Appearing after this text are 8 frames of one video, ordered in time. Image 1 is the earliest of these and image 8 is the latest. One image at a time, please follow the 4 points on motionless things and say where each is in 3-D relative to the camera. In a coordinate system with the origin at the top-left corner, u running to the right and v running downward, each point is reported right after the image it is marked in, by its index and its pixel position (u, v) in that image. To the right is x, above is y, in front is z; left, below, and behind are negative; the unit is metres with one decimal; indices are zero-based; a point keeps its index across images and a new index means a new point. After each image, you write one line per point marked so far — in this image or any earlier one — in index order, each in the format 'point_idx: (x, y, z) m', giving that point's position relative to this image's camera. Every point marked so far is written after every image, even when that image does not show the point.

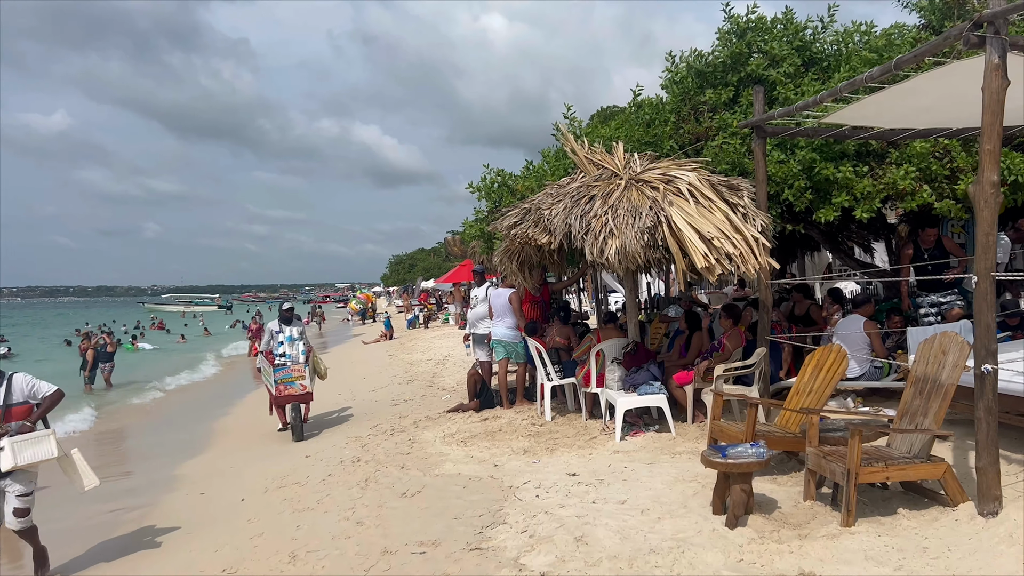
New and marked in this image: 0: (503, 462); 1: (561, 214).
0: (-0.1, -1.4, +6.5) m
1: (+0.4, +0.6, +6.8) m
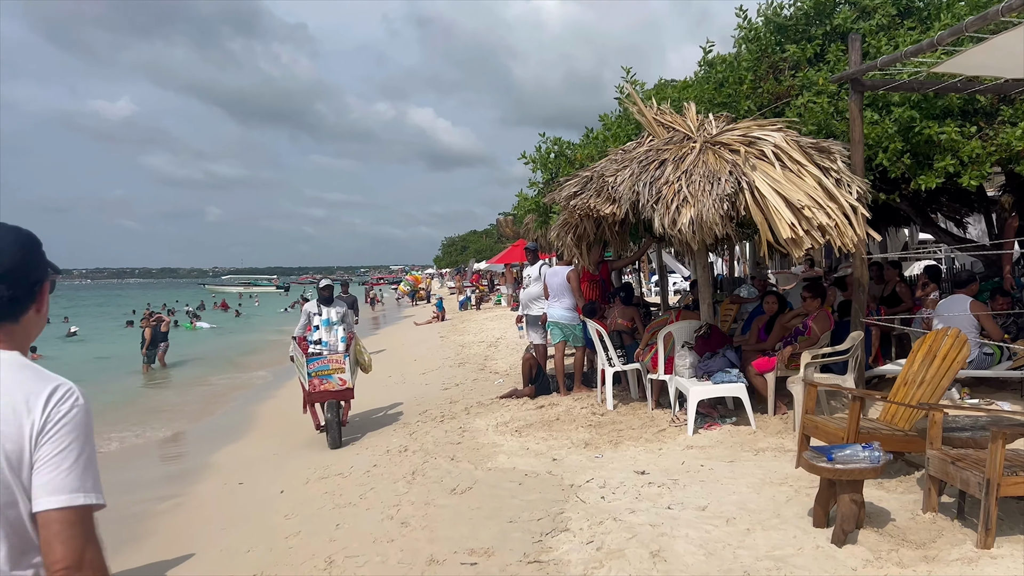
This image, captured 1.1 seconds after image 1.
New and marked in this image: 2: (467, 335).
0: (+0.4, -1.2, +5.9) m
1: (+0.9, +0.8, +6.1) m
2: (-1.0, -1.0, +17.7) m
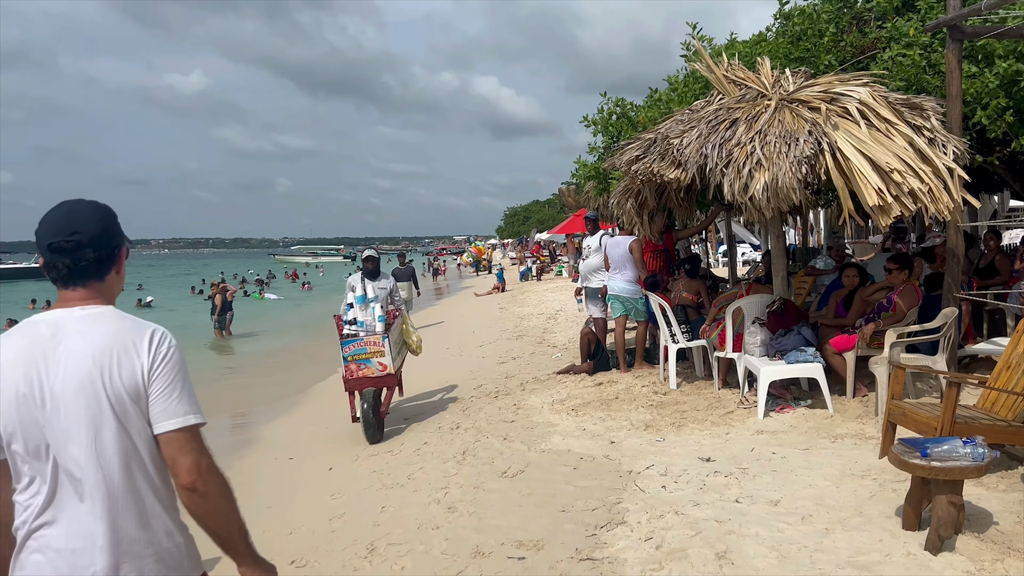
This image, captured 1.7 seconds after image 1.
0: (+0.7, -1.0, +5.6) m
1: (+1.3, +1.0, +5.6) m
2: (+0.3, -0.4, +17.4) m
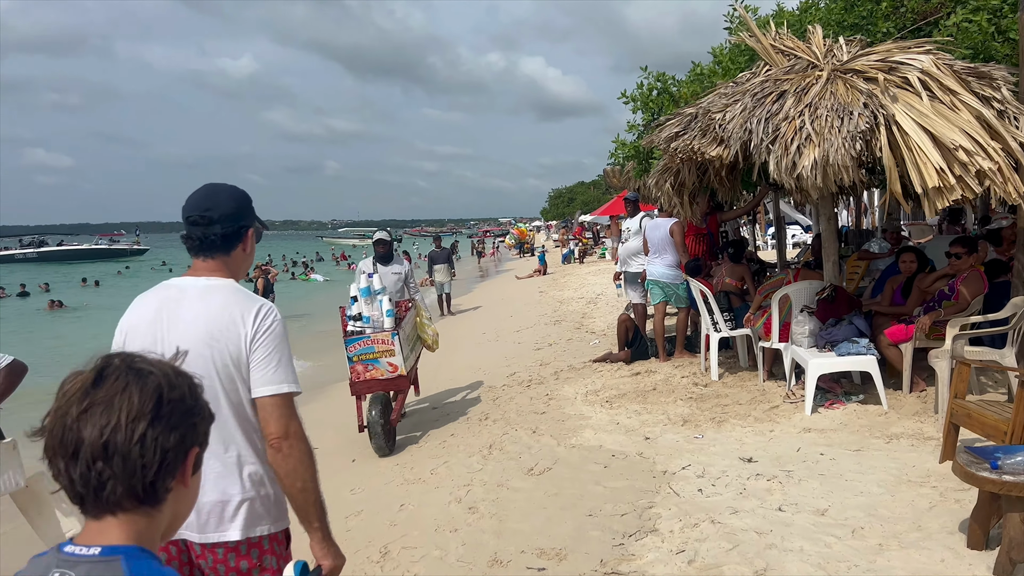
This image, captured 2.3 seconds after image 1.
0: (+0.9, -0.9, +5.2) m
1: (+1.4, +1.1, +5.2) m
2: (+1.2, 0.0, +17.0) m
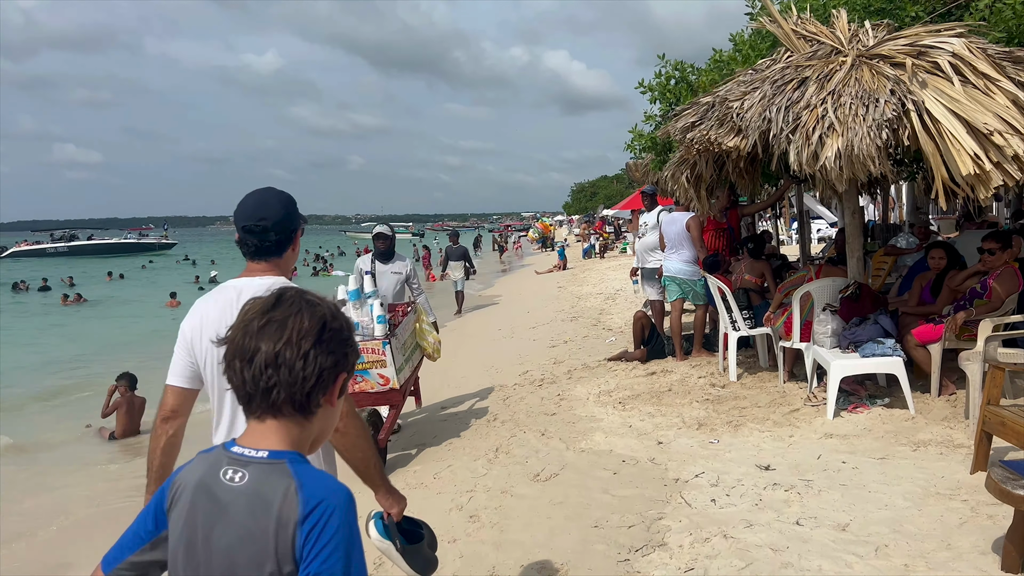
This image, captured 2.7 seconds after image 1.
0: (+1.0, -0.9, +5.0) m
1: (+1.5, +1.1, +5.0) m
2: (+1.5, +0.1, +16.8) m
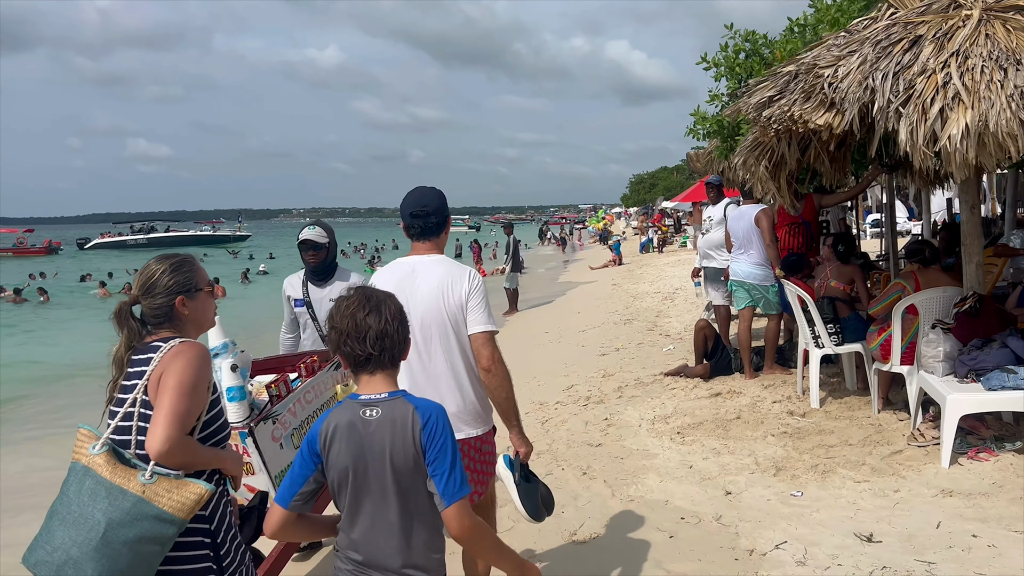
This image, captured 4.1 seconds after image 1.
0: (+1.1, -1.0, +4.0) m
1: (+1.7, +1.1, +4.0) m
2: (+2.6, +0.1, +15.8) m
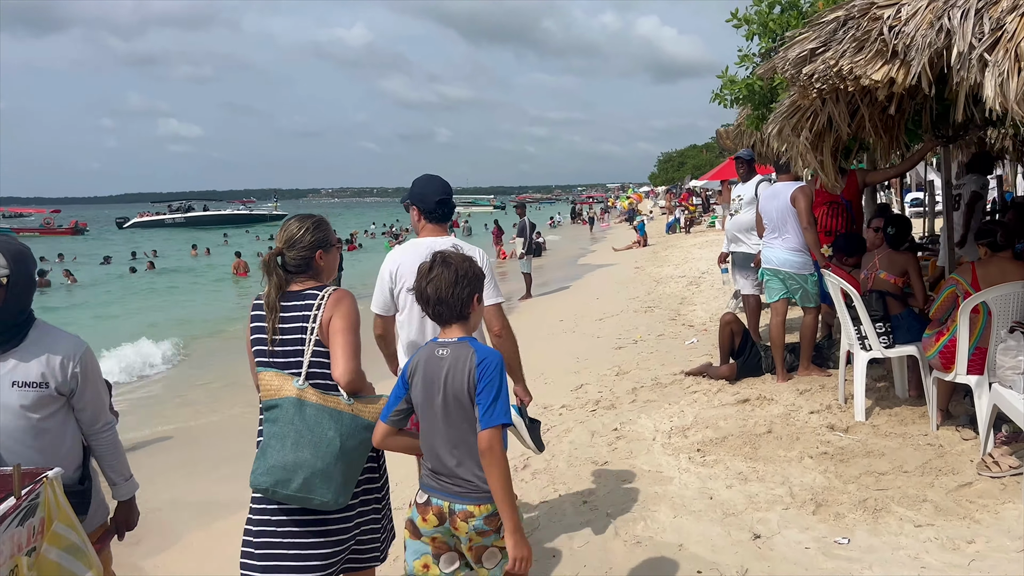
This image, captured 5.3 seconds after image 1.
0: (+1.0, -1.0, +3.3) m
1: (+1.6, +1.1, +3.1) m
2: (+2.9, +0.4, +14.9) m
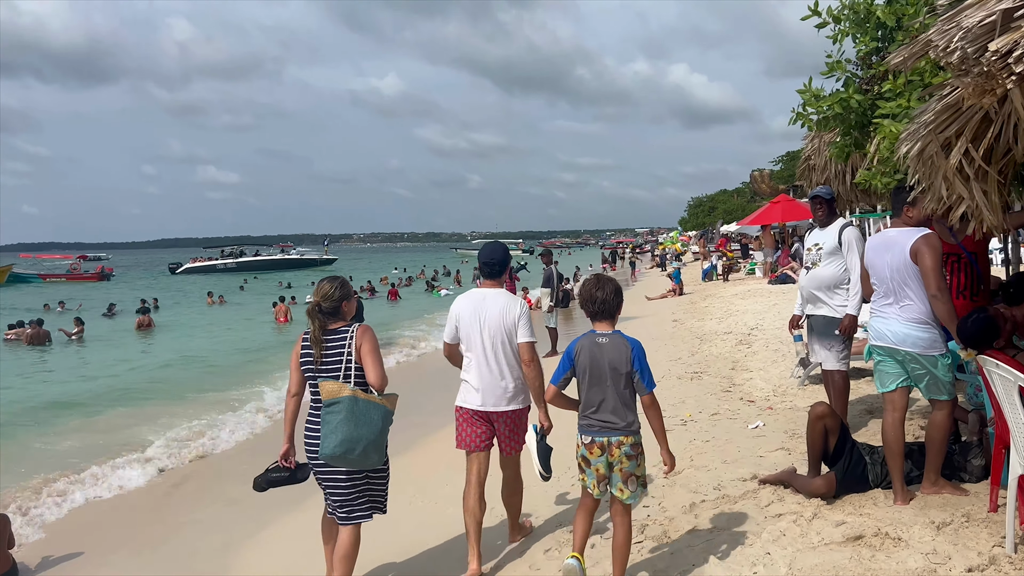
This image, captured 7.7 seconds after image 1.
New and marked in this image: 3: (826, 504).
0: (+1.0, -1.3, +1.8) m
1: (+1.6, +0.8, +1.7) m
2: (+3.3, -0.5, +13.4) m
3: (+1.6, -1.1, +4.0) m
